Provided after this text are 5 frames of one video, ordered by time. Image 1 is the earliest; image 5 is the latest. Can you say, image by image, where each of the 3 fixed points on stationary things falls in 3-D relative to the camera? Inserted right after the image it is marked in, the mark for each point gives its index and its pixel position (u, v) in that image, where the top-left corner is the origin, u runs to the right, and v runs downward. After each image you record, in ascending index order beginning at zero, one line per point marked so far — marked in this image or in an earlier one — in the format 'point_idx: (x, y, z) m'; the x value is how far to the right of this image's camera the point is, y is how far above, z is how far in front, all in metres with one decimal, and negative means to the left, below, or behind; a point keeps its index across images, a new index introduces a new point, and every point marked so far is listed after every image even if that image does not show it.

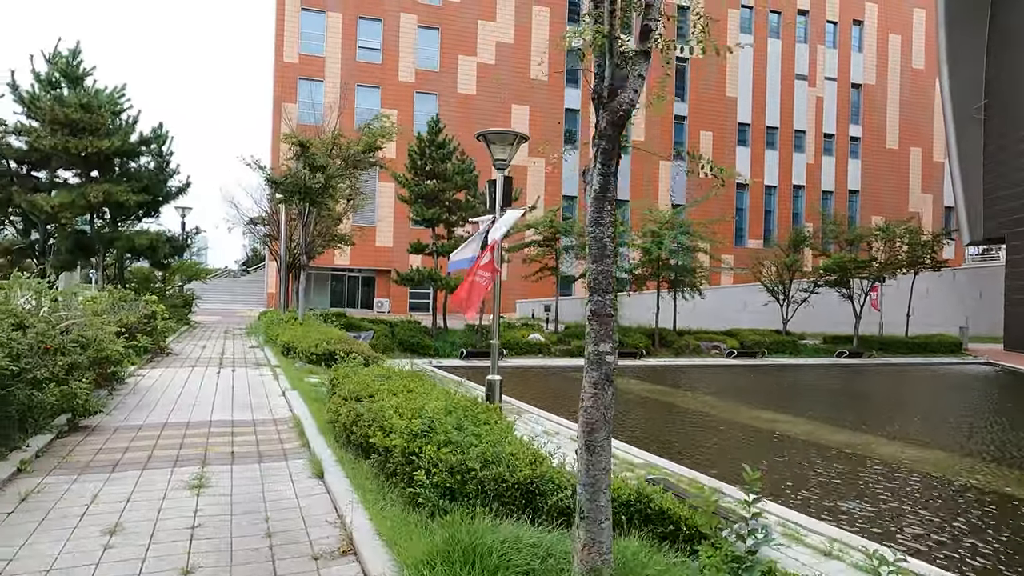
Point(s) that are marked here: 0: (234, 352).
0: (-4.8, -1.1, +11.4) m
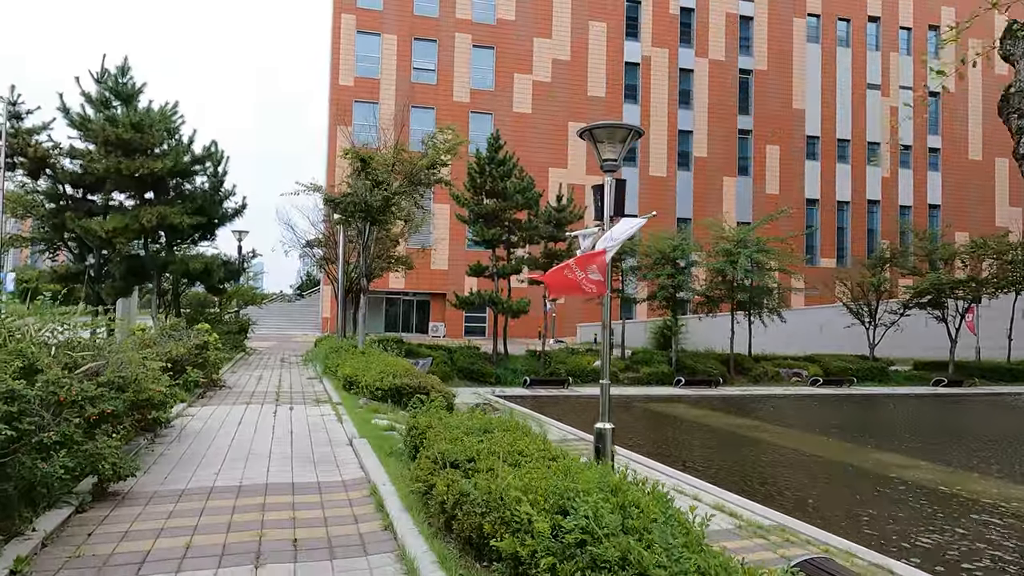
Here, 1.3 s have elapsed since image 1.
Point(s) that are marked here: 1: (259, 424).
0: (-3.5, -1.5, +10.5) m
1: (-2.7, -1.4, +7.3) m
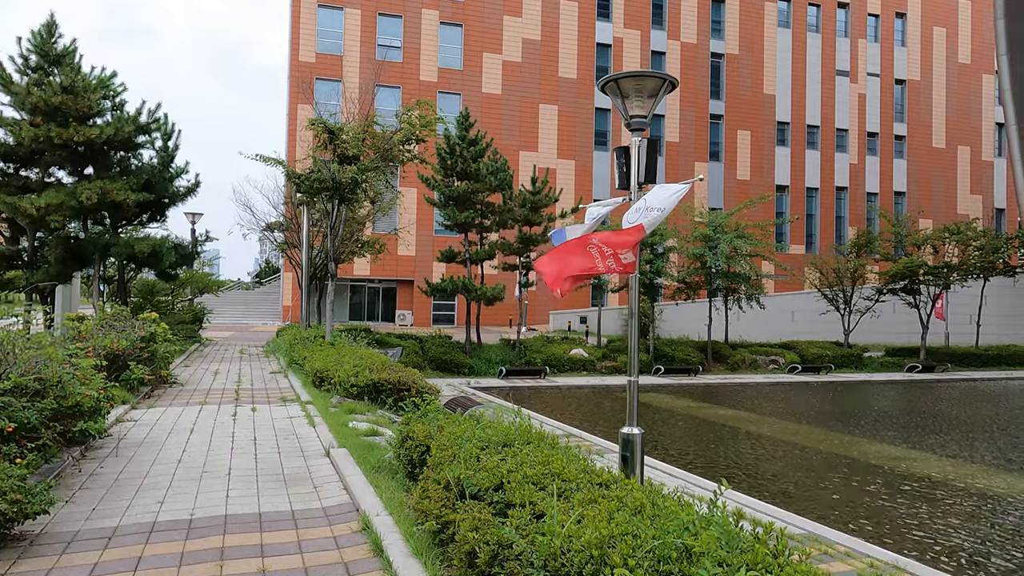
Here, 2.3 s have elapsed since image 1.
0: (-3.7, -1.3, +9.4) m
1: (-2.7, -1.3, +6.2) m
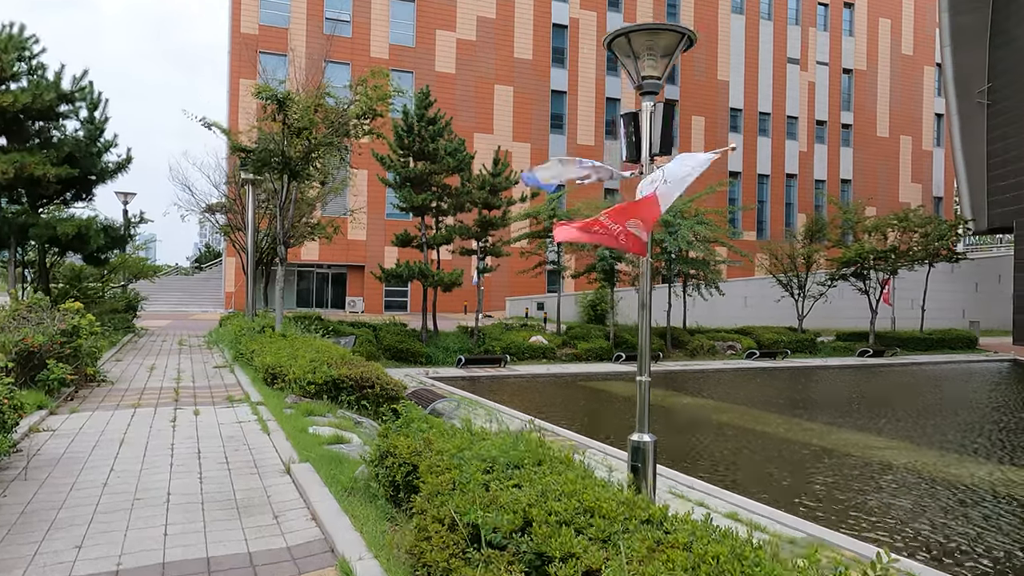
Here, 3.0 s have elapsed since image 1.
0: (-4.0, -1.1, +8.5) m
1: (-2.9, -1.2, +5.4) m
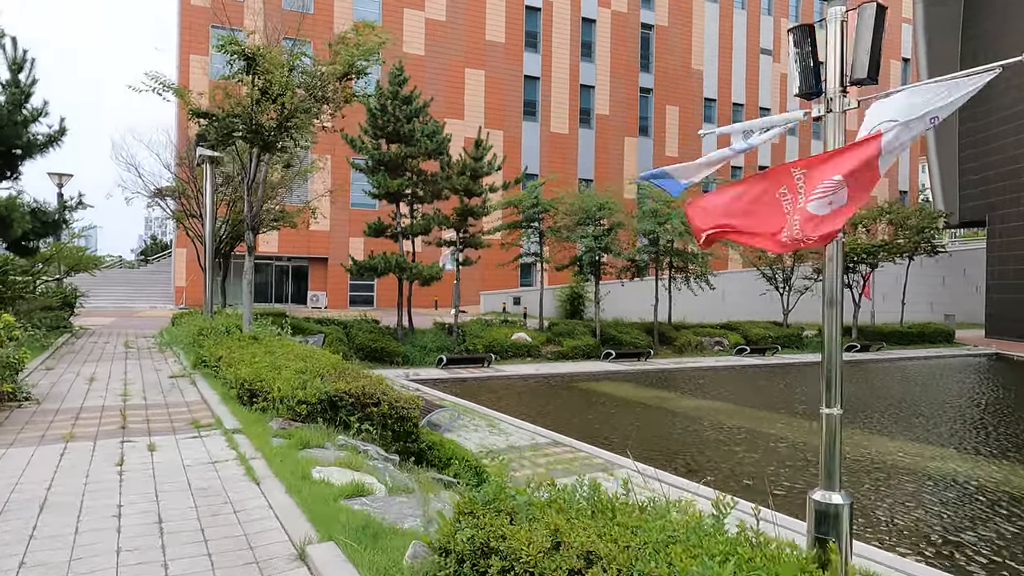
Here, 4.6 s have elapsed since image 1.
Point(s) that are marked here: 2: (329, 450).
0: (-3.8, -1.0, +6.9) m
1: (-2.4, -1.1, +3.9) m
2: (-1.3, -1.1, +4.7) m
